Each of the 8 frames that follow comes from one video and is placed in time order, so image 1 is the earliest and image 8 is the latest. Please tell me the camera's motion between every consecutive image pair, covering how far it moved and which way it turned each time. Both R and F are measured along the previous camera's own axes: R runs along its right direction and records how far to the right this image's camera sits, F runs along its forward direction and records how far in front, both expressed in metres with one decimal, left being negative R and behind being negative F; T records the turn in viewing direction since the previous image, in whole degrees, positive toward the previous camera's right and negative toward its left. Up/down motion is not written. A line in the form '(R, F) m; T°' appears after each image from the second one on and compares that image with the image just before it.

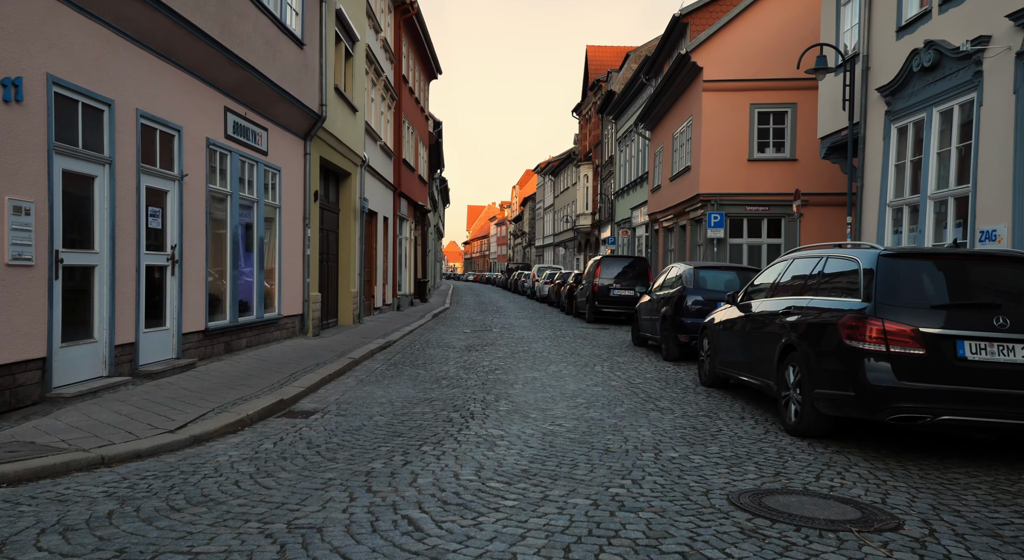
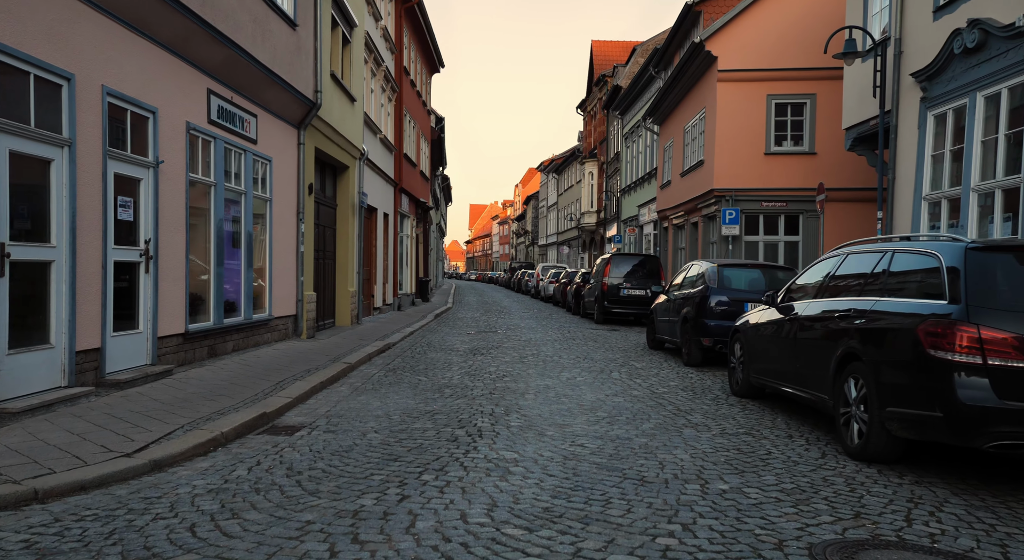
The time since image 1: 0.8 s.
(-0.1, +0.8) m; 0°
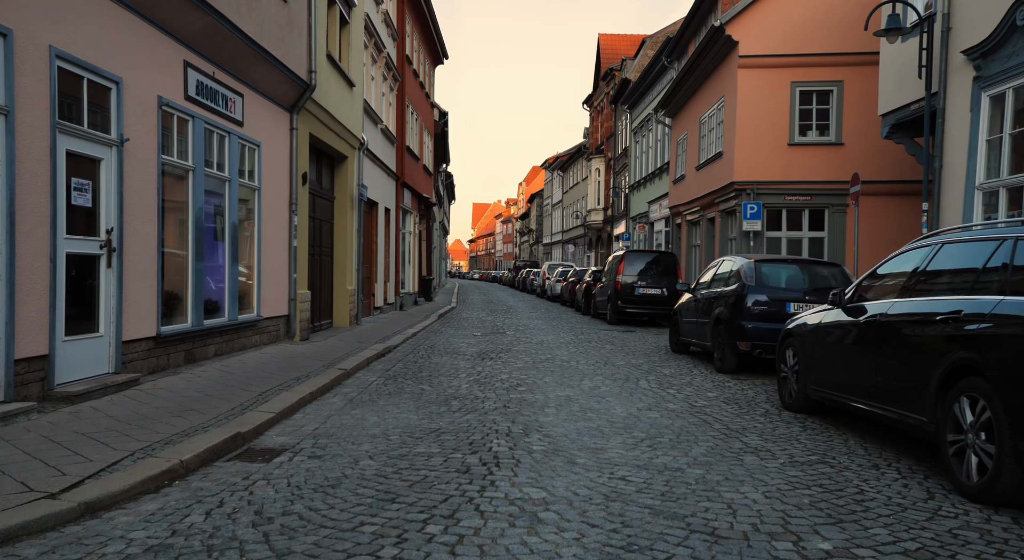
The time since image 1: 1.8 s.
(-0.1, +1.0) m; 0°
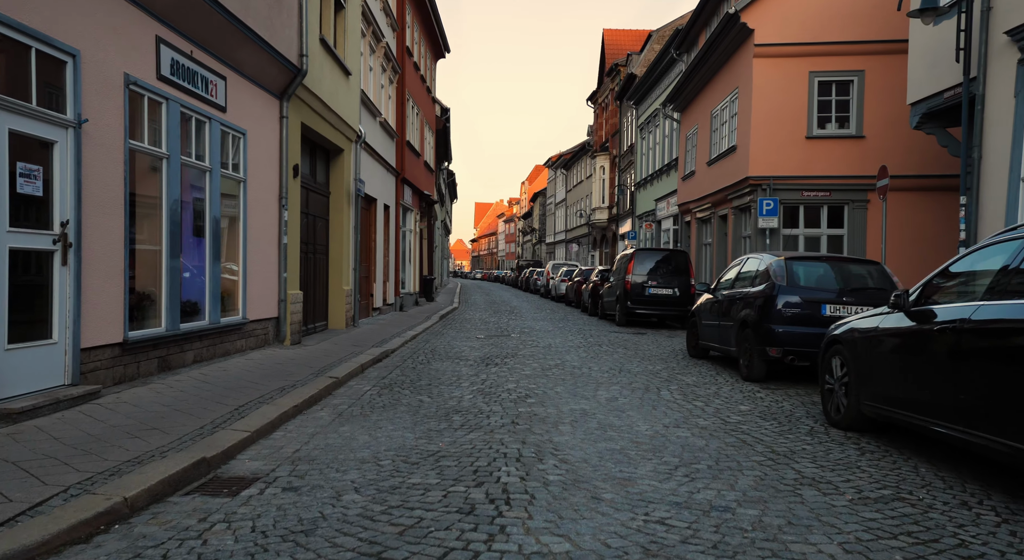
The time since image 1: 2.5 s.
(-0.1, +0.8) m; 0°
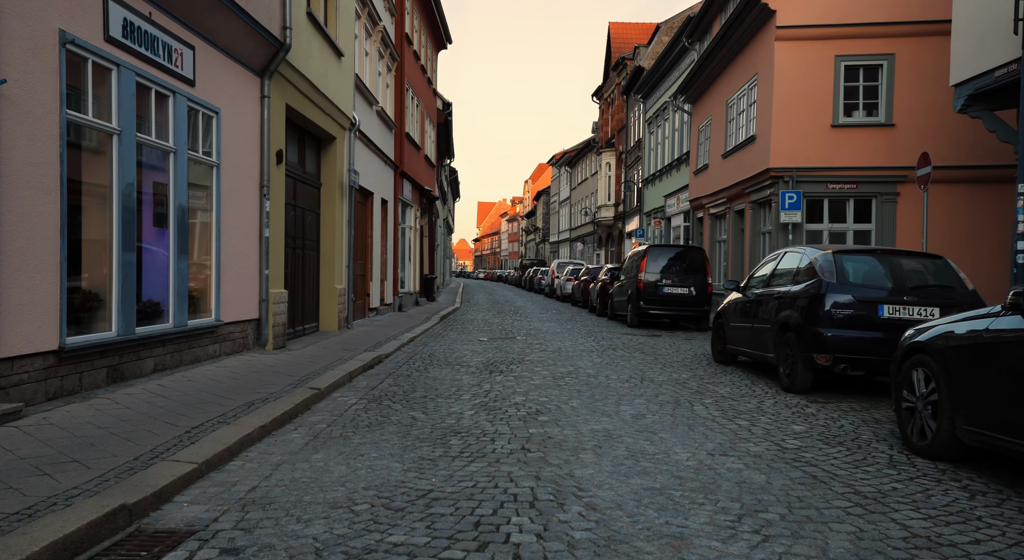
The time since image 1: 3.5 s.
(-0.1, +1.1) m; 0°
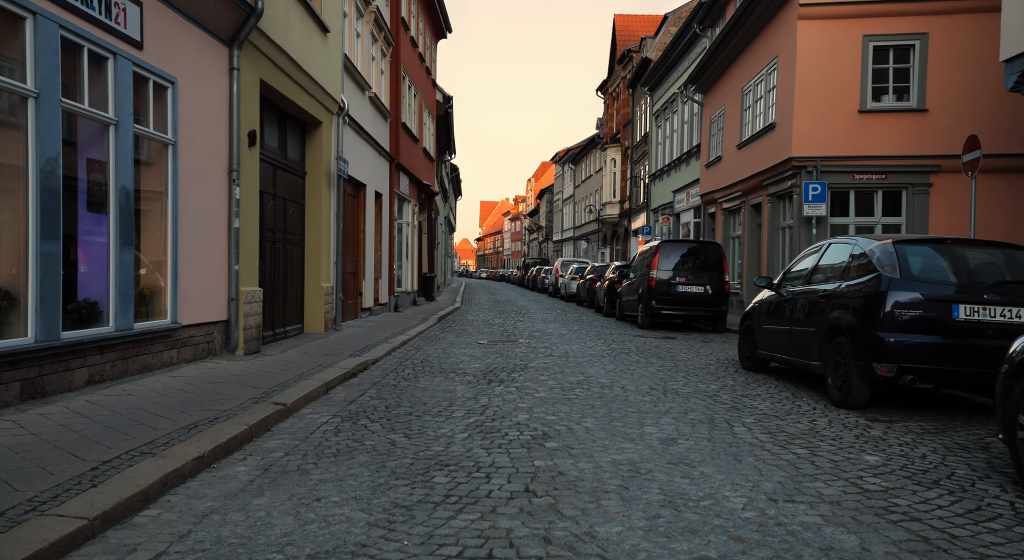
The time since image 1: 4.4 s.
(0.0, +1.1) m; 0°
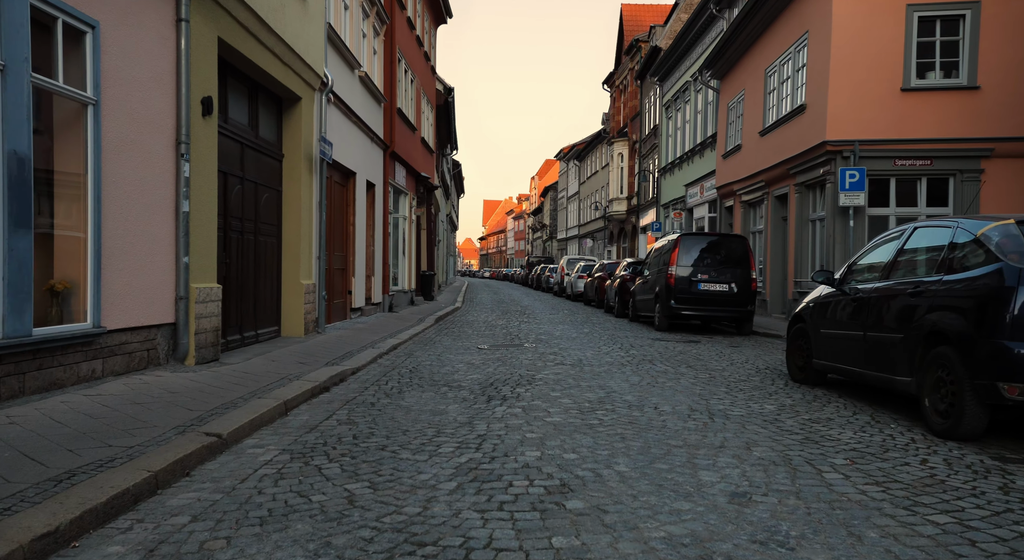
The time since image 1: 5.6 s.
(0.0, +1.5) m; 0°
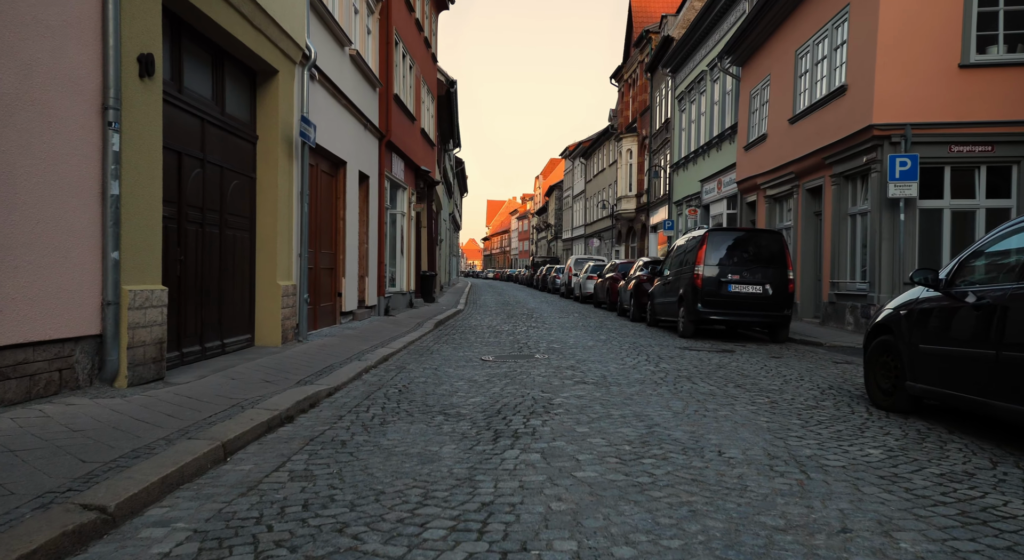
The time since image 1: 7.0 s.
(-0.1, +1.5) m; 0°
